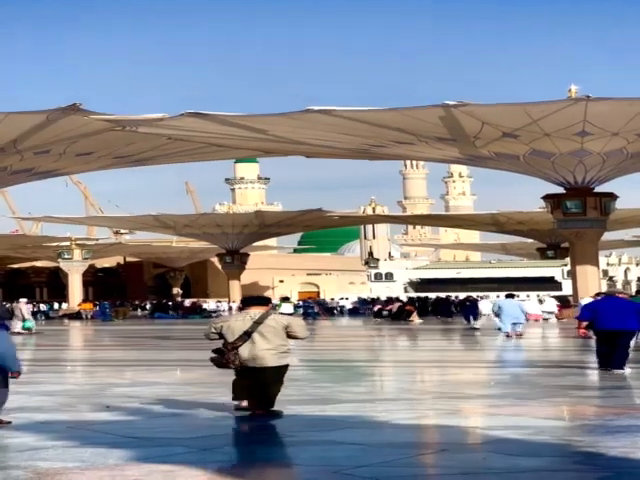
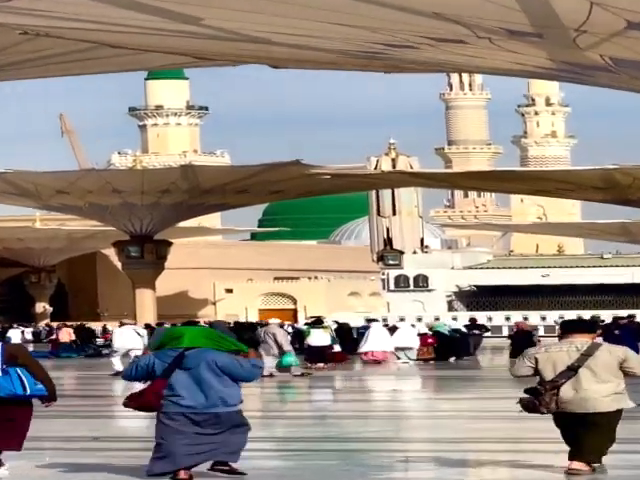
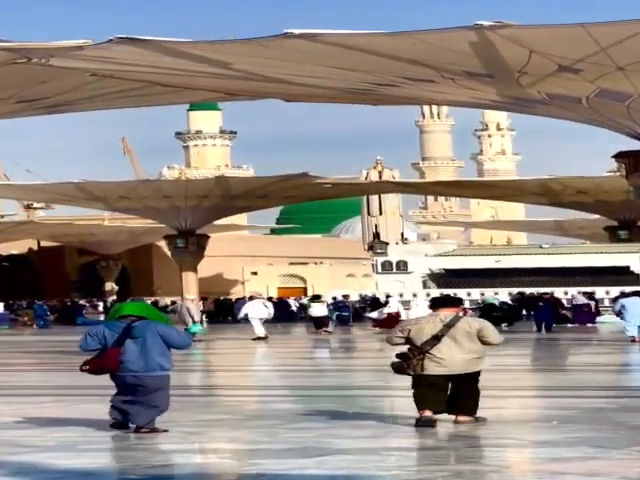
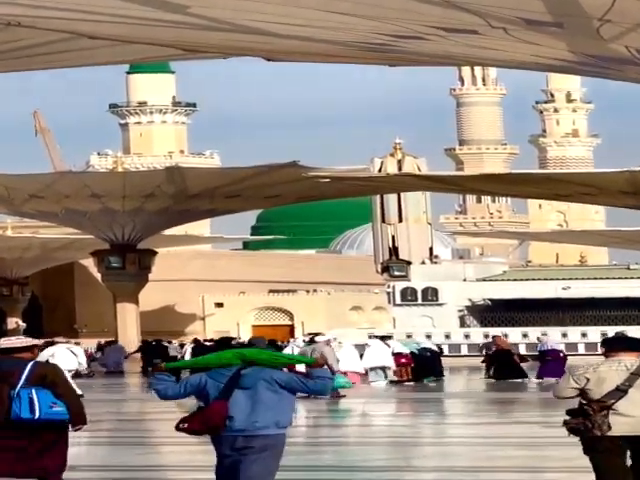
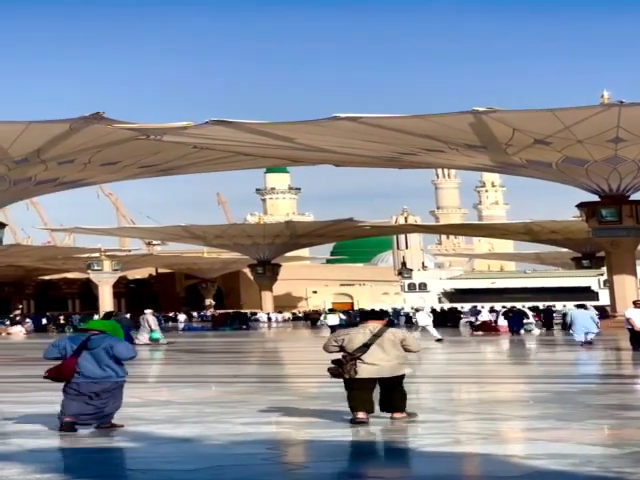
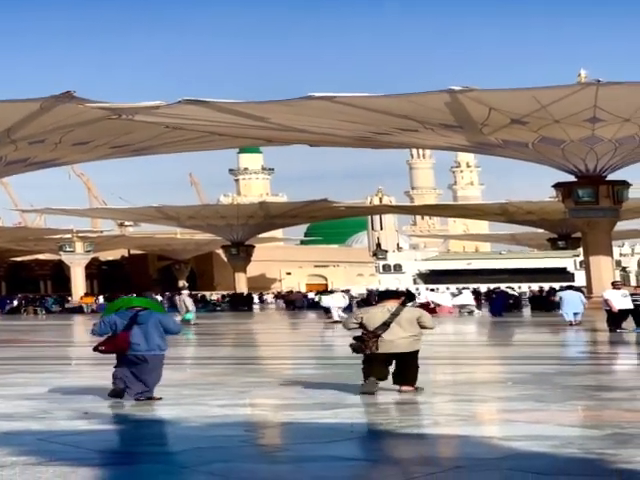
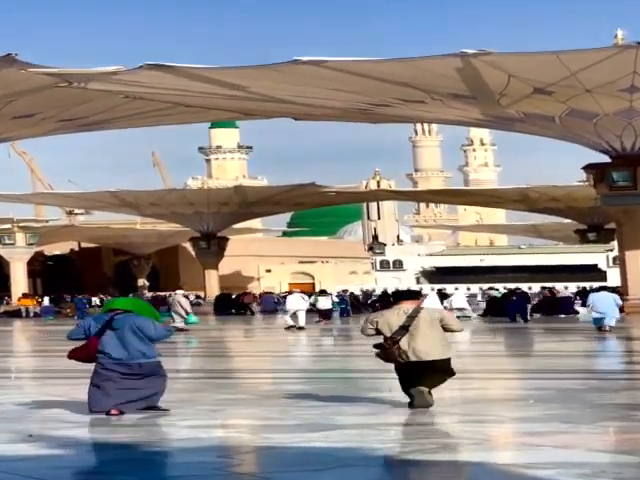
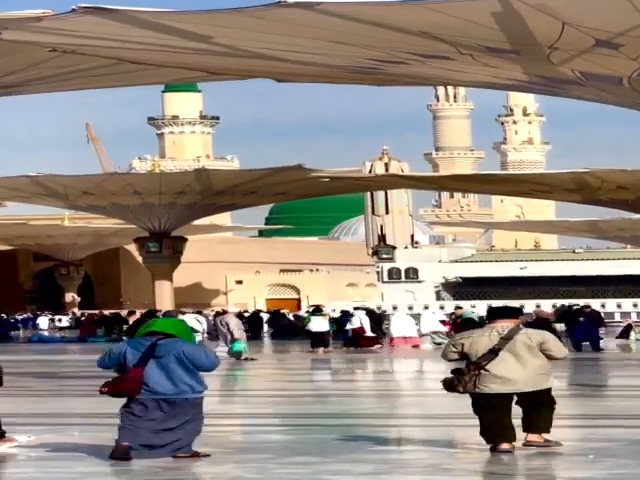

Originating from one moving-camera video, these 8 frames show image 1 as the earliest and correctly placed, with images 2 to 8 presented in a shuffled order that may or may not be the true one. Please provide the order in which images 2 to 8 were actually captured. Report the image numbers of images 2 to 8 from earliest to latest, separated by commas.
5, 6, 7, 3, 8, 2, 4
